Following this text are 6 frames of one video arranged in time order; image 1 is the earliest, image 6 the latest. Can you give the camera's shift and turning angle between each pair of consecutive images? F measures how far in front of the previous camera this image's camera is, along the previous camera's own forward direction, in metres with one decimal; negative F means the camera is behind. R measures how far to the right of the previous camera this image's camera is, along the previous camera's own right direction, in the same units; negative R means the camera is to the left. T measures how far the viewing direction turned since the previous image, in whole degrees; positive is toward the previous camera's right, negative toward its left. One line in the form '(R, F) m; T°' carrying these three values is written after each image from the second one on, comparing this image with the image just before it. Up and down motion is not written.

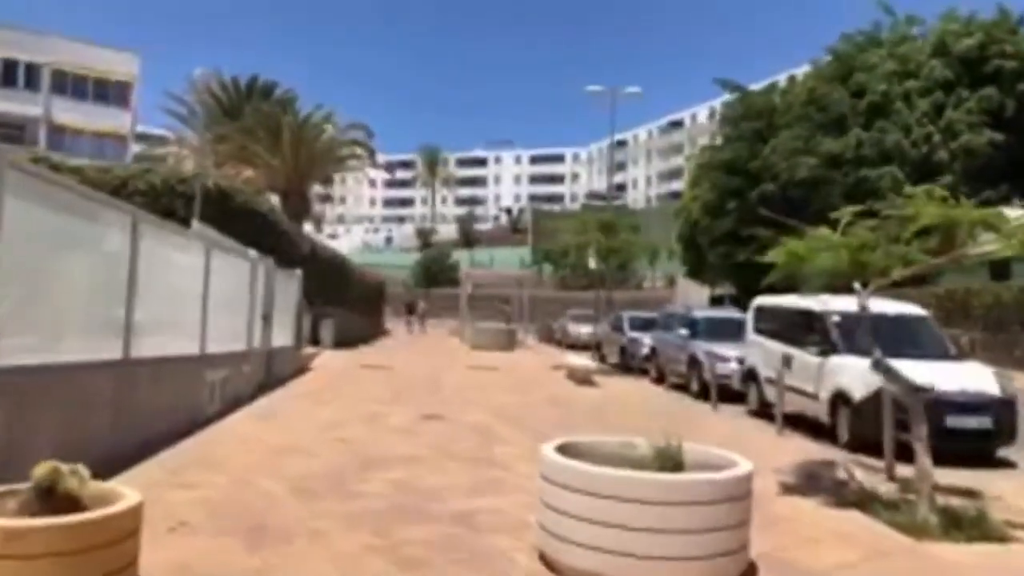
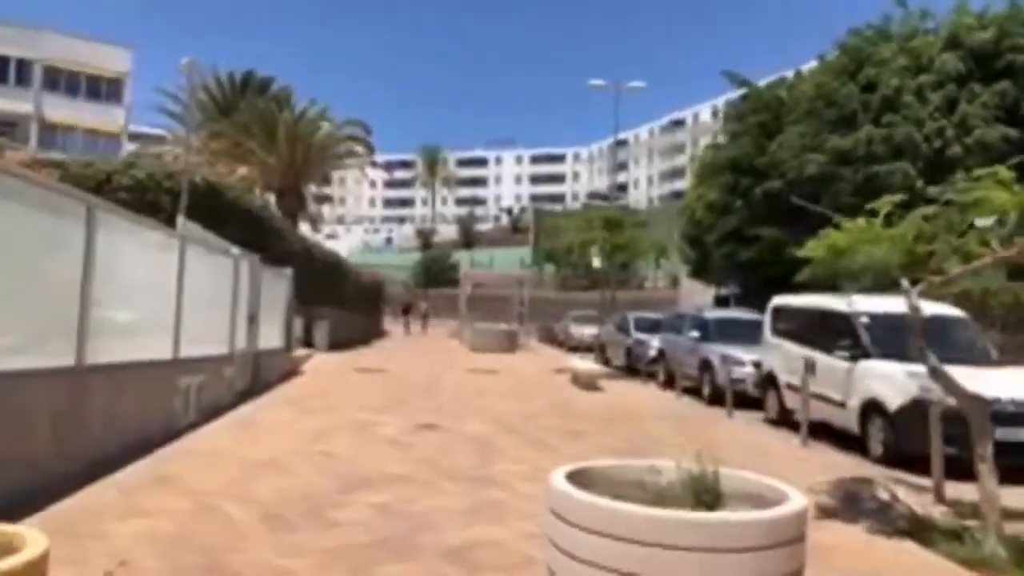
(0.0, +1.2) m; 0°
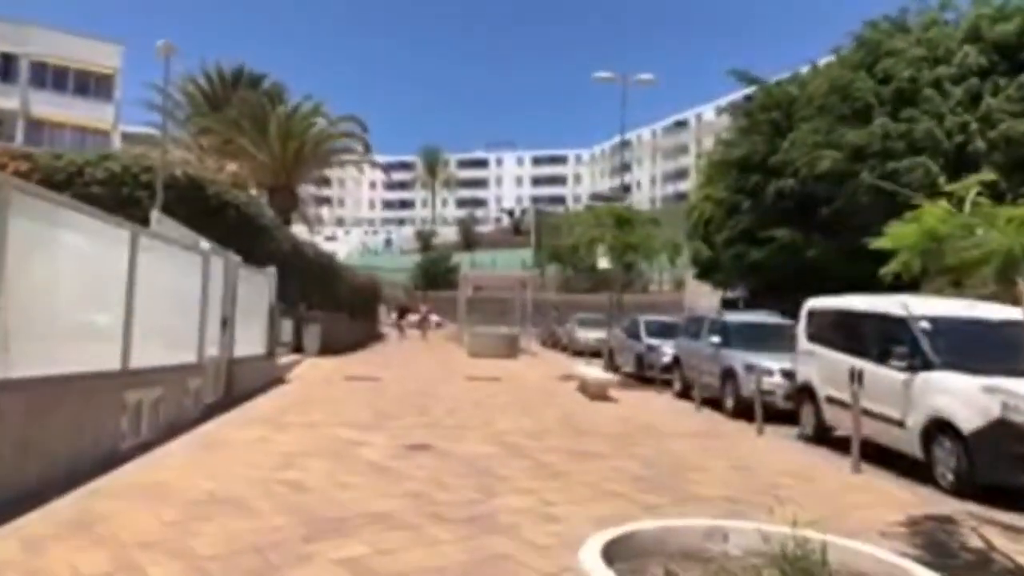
(-0.1, +1.9) m; 0°
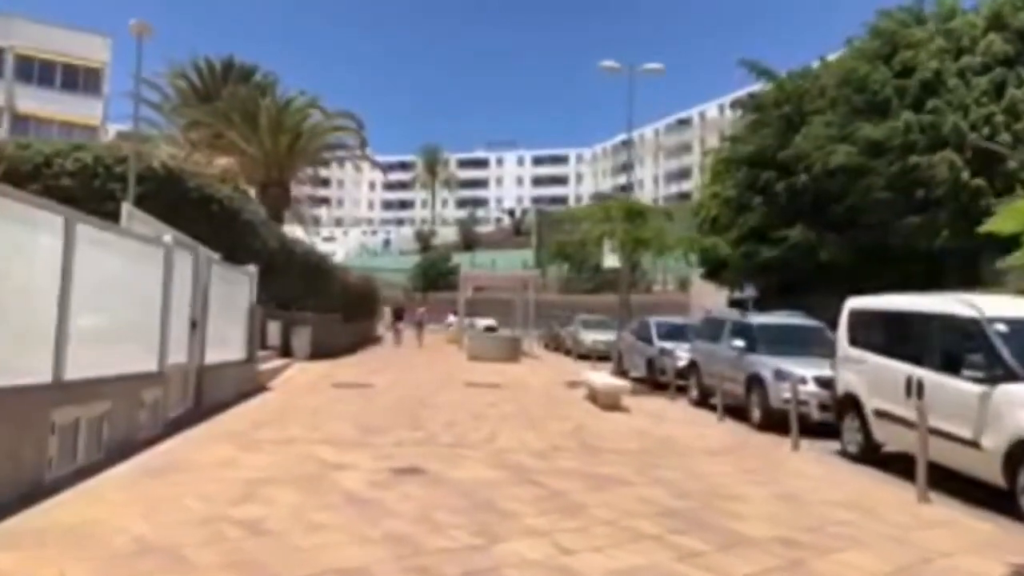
(-0.1, +1.8) m; 0°
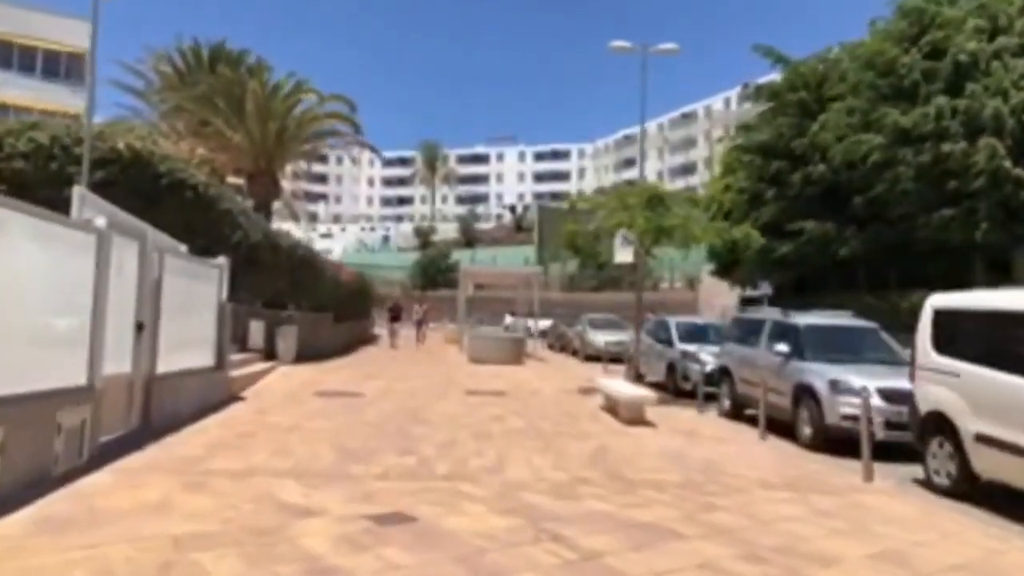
(-0.2, +2.5) m; 0°
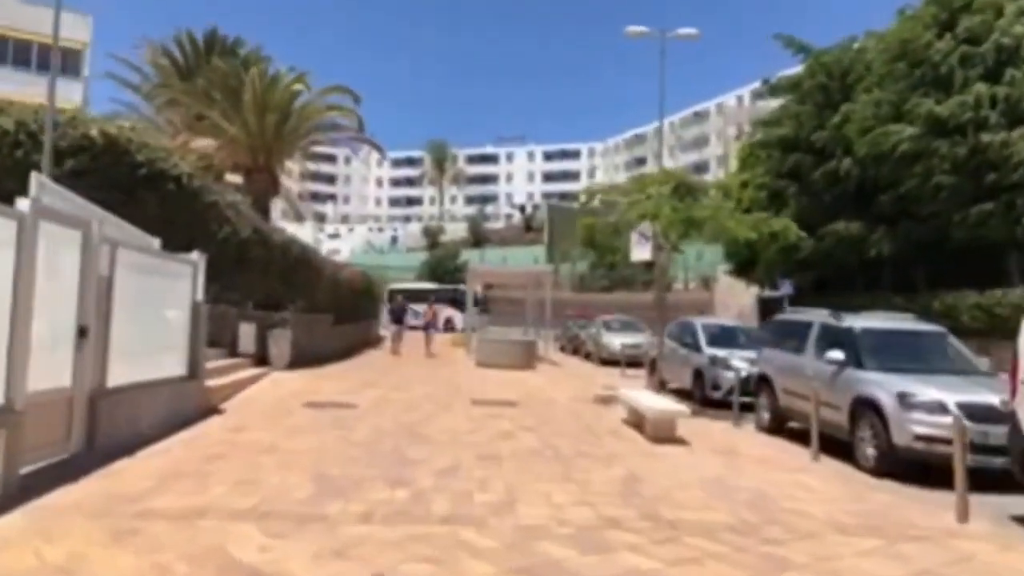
(0.0, +2.0) m; -1°
